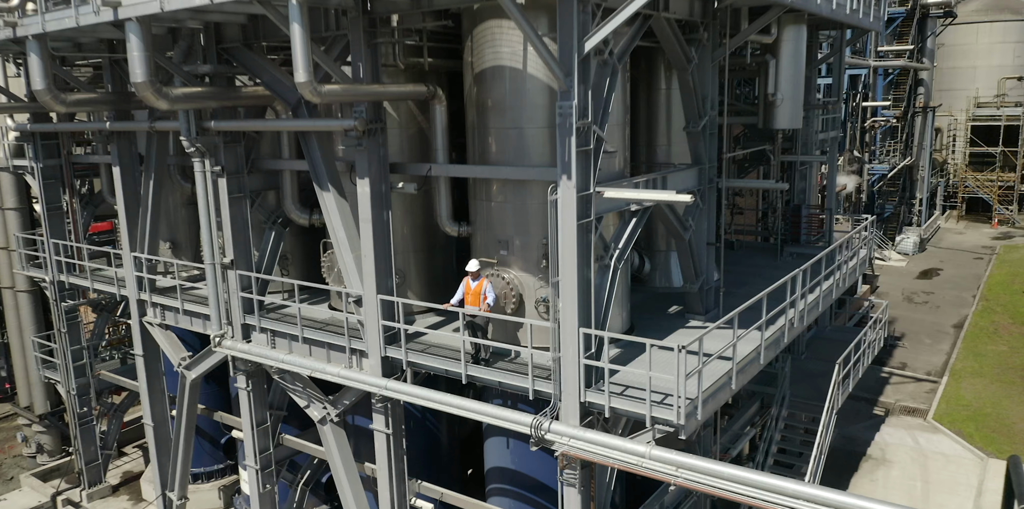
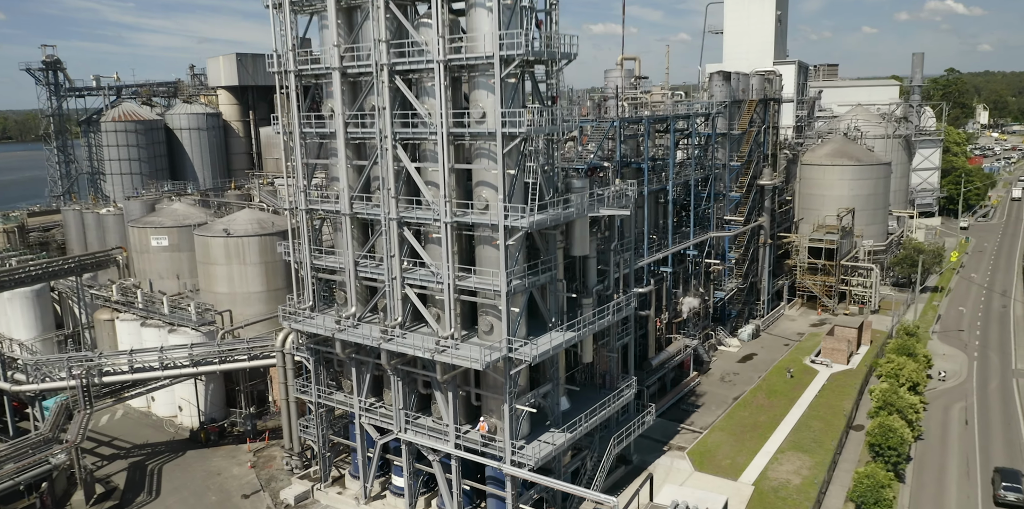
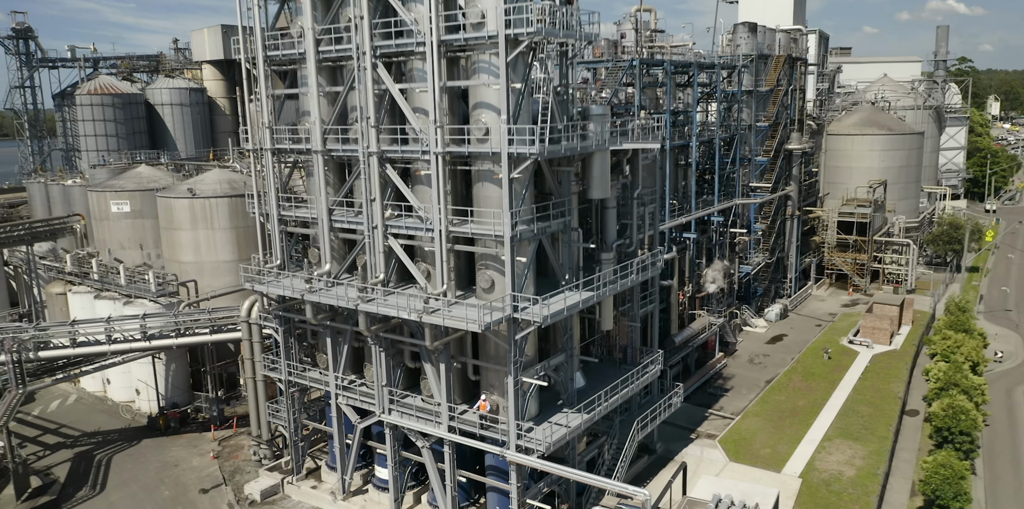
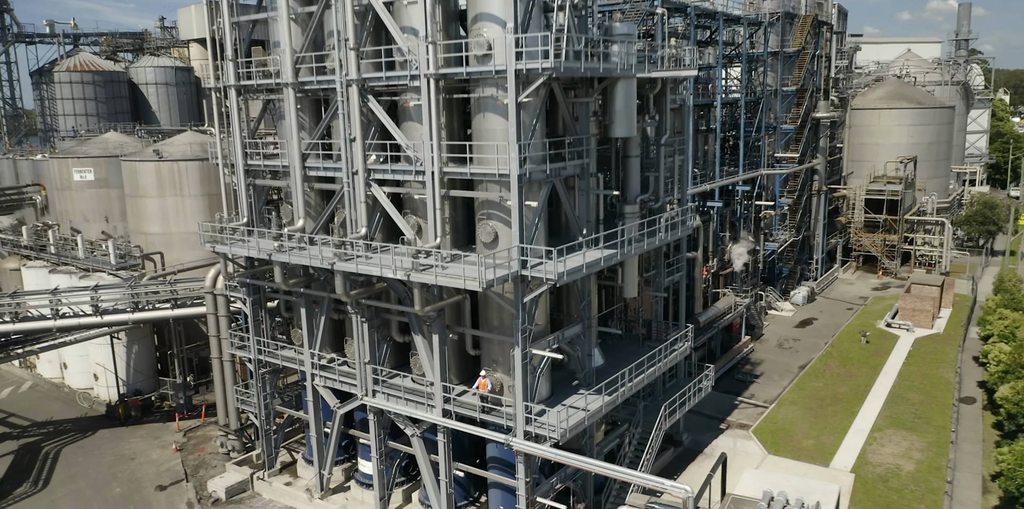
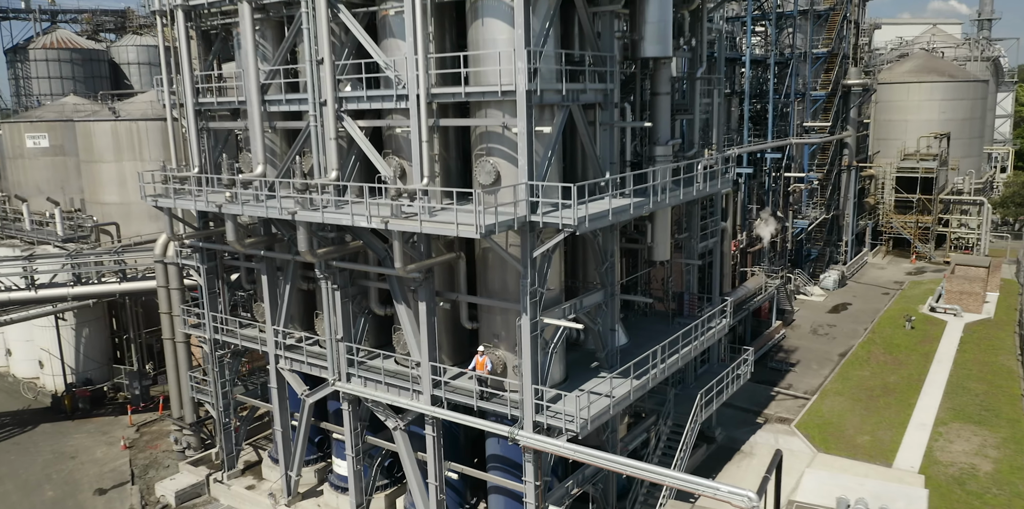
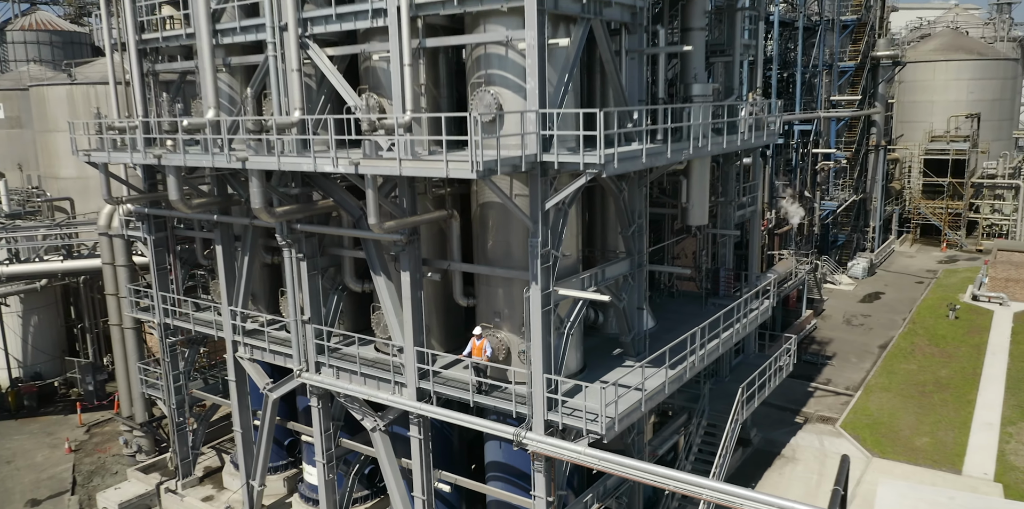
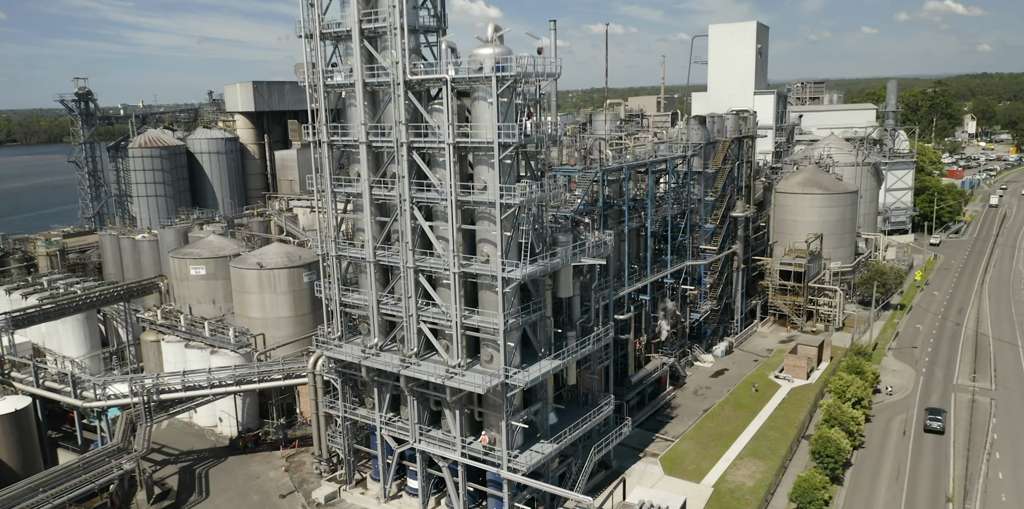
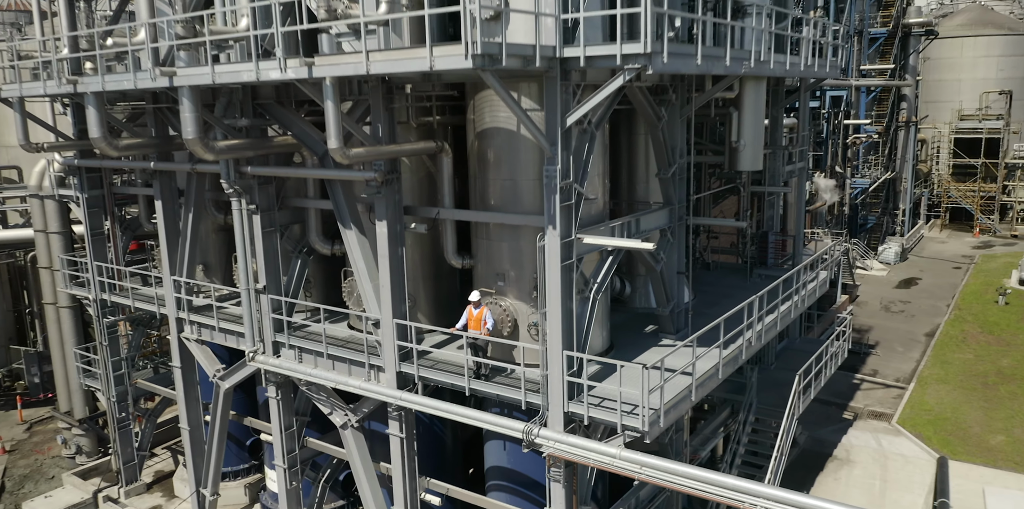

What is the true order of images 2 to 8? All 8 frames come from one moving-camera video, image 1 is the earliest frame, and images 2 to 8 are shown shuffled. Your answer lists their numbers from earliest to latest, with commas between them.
8, 6, 5, 4, 3, 2, 7
